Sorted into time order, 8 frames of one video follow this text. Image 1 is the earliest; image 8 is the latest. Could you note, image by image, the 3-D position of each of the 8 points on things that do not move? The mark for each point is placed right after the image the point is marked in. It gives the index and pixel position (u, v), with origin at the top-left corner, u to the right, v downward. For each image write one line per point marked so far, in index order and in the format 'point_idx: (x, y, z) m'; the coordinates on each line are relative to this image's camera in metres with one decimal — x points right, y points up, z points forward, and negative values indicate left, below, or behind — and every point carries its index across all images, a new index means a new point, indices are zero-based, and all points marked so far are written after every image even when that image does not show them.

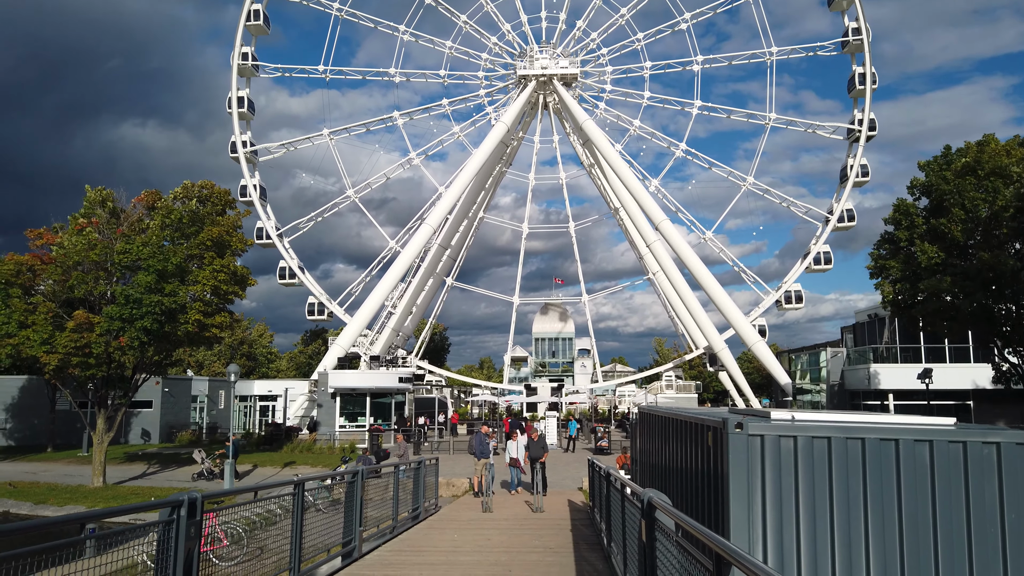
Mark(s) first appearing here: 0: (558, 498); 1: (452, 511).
0: (+1.1, -4.8, +17.5) m
1: (-1.2, -4.6, +15.6) m
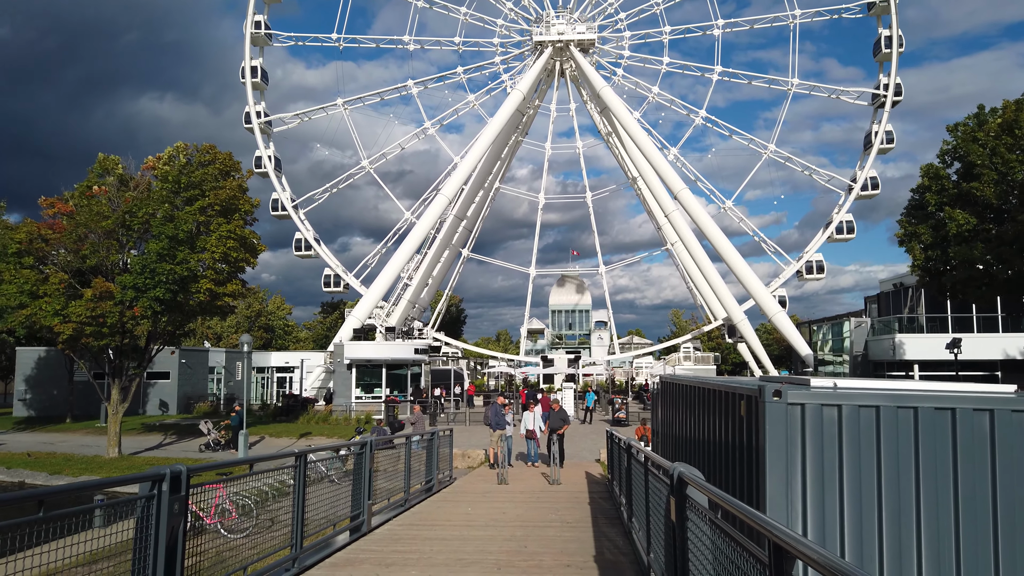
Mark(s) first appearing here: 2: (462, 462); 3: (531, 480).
0: (+1.4, -4.1, +17.1) m
1: (-0.9, -3.9, +15.3) m
2: (-1.3, -4.6, +20.1) m
3: (+0.4, -3.9, +15.4) m
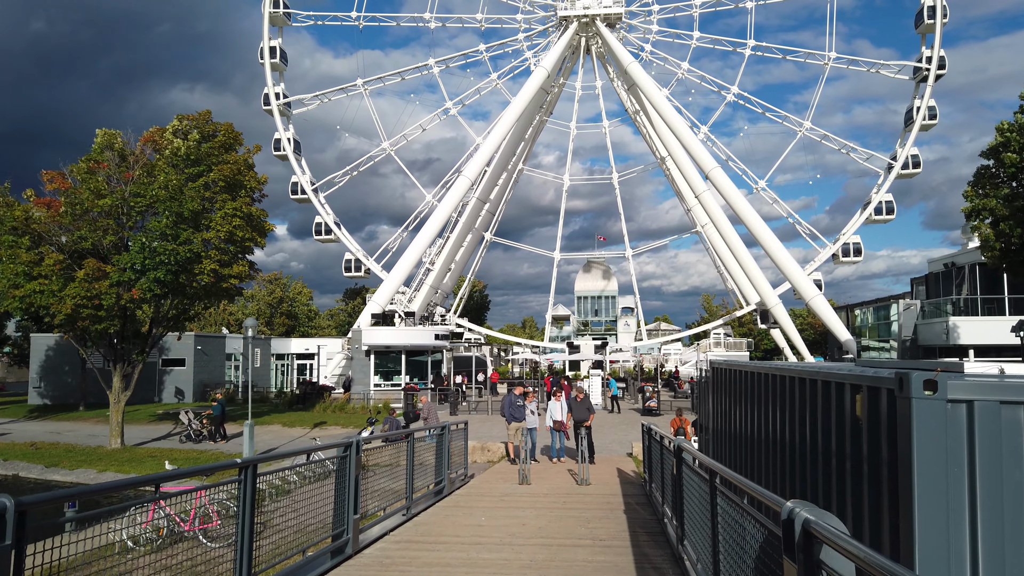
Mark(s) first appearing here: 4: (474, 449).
0: (+1.9, -3.6, +15.4) m
1: (-0.5, -3.5, +13.6) m
2: (-0.7, -4.0, +18.4) m
3: (+0.8, -3.4, +13.7) m
4: (-0.9, -3.9, +18.5) m
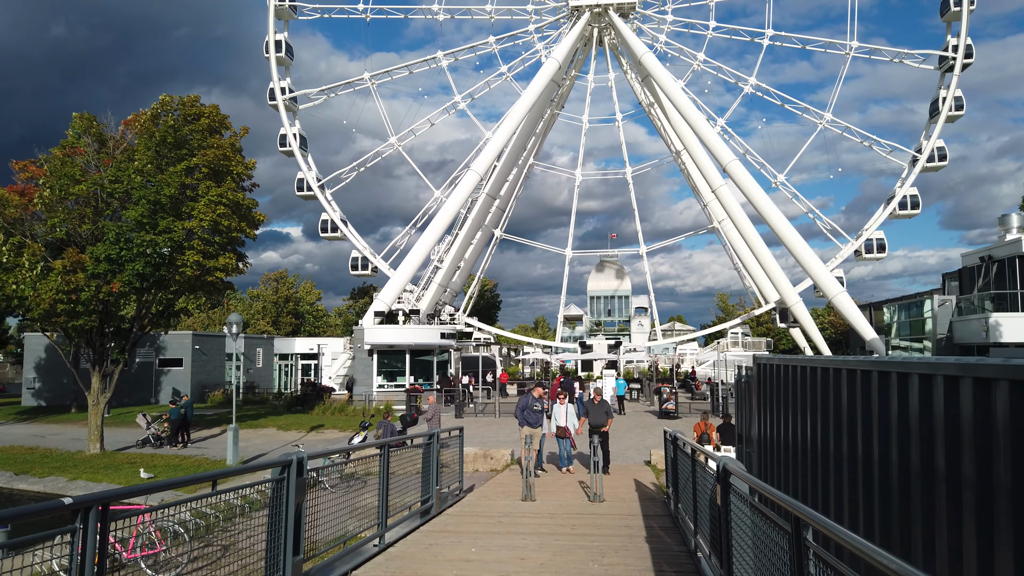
0: (+2.0, -3.4, +13.6) m
1: (-0.5, -3.2, +11.8) m
2: (-0.6, -3.8, +16.7) m
3: (+0.9, -3.2, +11.9) m
4: (-0.8, -3.7, +16.7) m
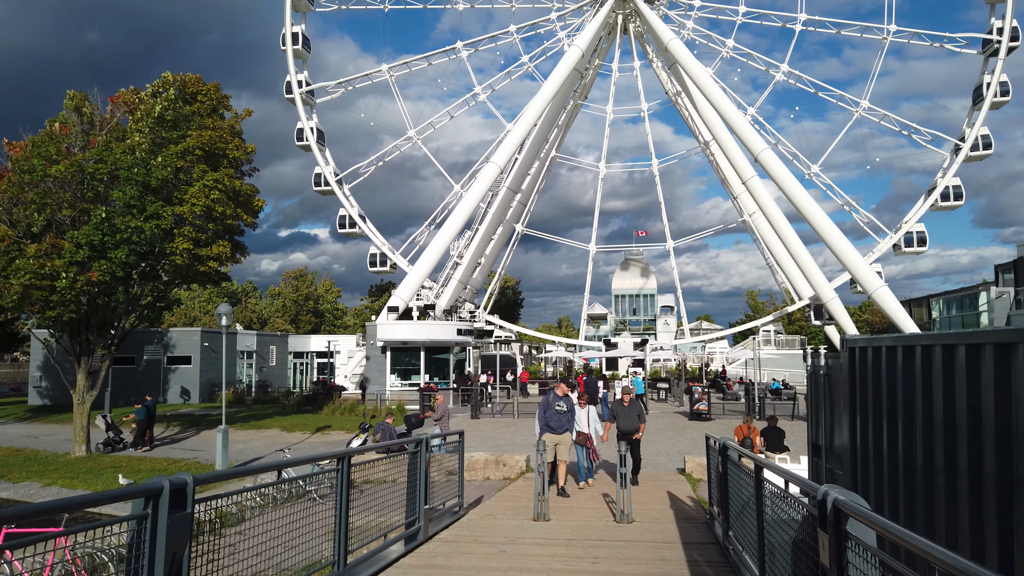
0: (+2.1, -3.1, +11.6) m
1: (-0.3, -2.9, +9.9) m
2: (-0.3, -3.5, +14.8) m
3: (+1.0, -2.9, +9.9) m
4: (-0.5, -3.4, +14.8) m
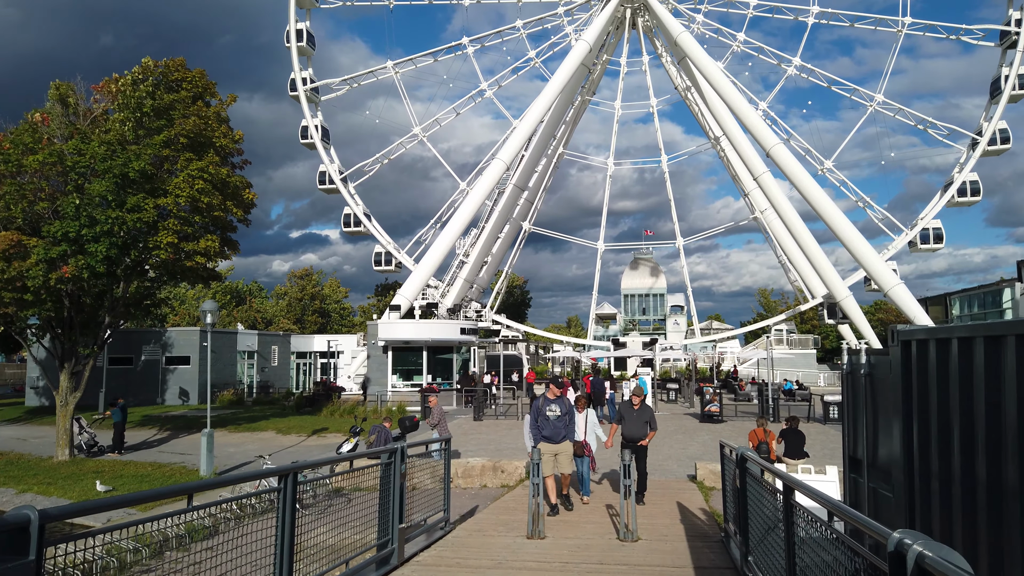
0: (+2.1, -3.0, +10.5) m
1: (-0.4, -2.8, +8.9) m
2: (-0.3, -3.4, +13.8) m
3: (+0.9, -2.8, +8.9) m
4: (-0.5, -3.3, +13.8) m
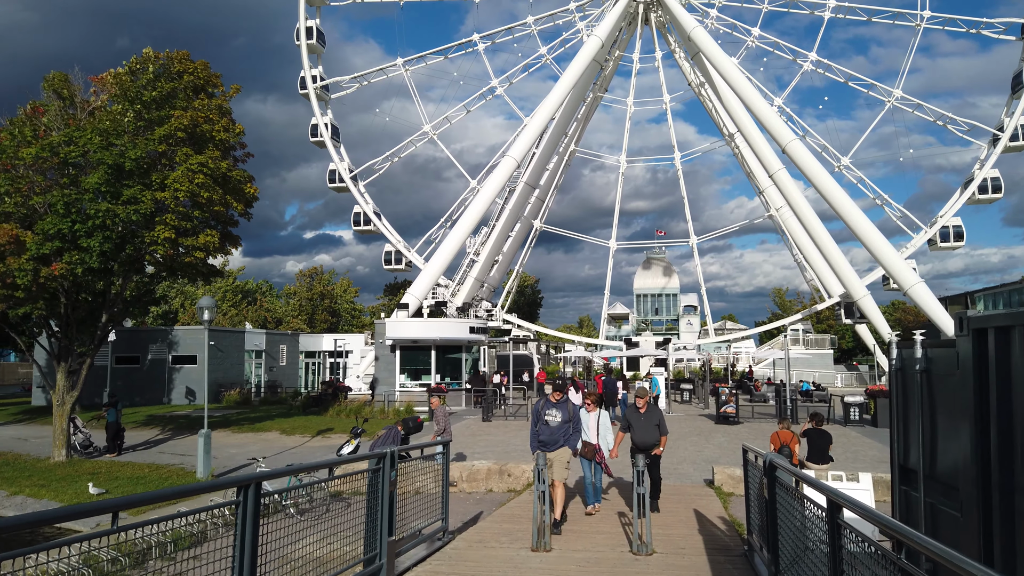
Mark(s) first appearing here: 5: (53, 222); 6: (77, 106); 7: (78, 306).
0: (+2.1, -2.9, +9.8) m
1: (-0.4, -2.7, +8.2) m
2: (-0.2, -3.3, +13.1) m
3: (+0.9, -2.7, +8.2) m
4: (-0.4, -3.2, +13.1) m
5: (-10.2, +1.5, +17.2) m
6: (-11.2, +4.7, +19.7) m
7: (-10.8, -0.4, +19.1) m
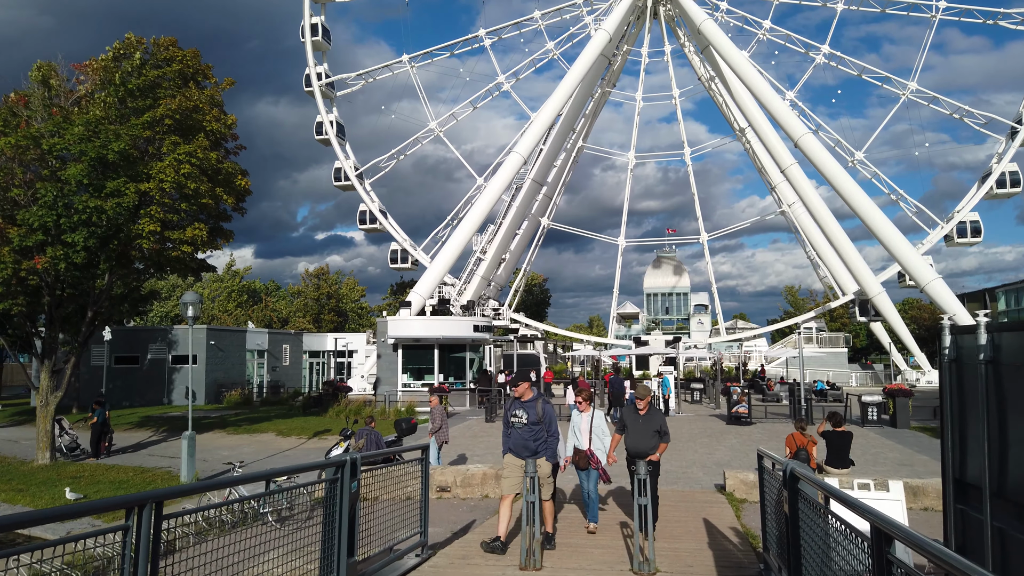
0: (+2.0, -2.7, +8.9) m
1: (-0.5, -2.6, +7.4) m
2: (-0.3, -3.2, +12.2) m
3: (+0.8, -2.6, +7.4) m
4: (-0.4, -3.0, +12.3) m
5: (-10.2, +1.6, +16.5) m
6: (-11.2, +4.8, +19.0) m
7: (-10.8, -0.3, +18.4) m
